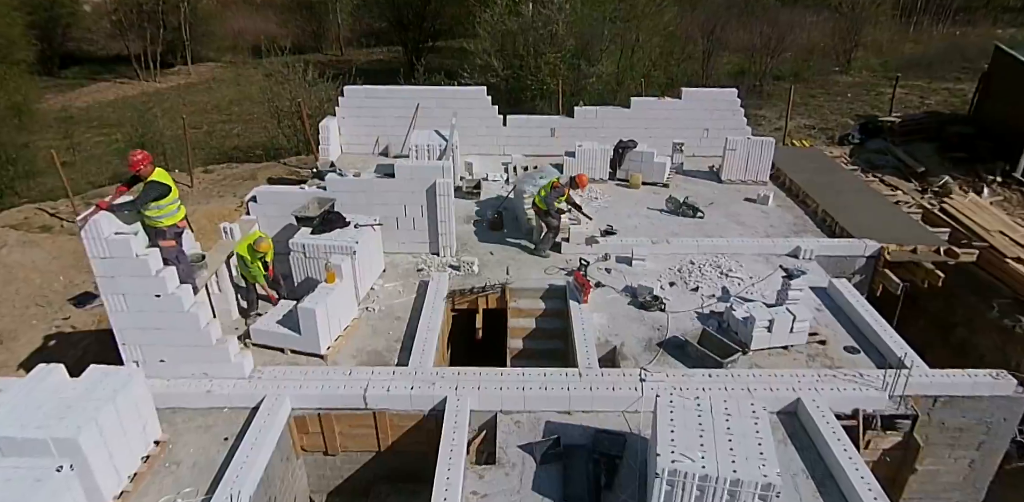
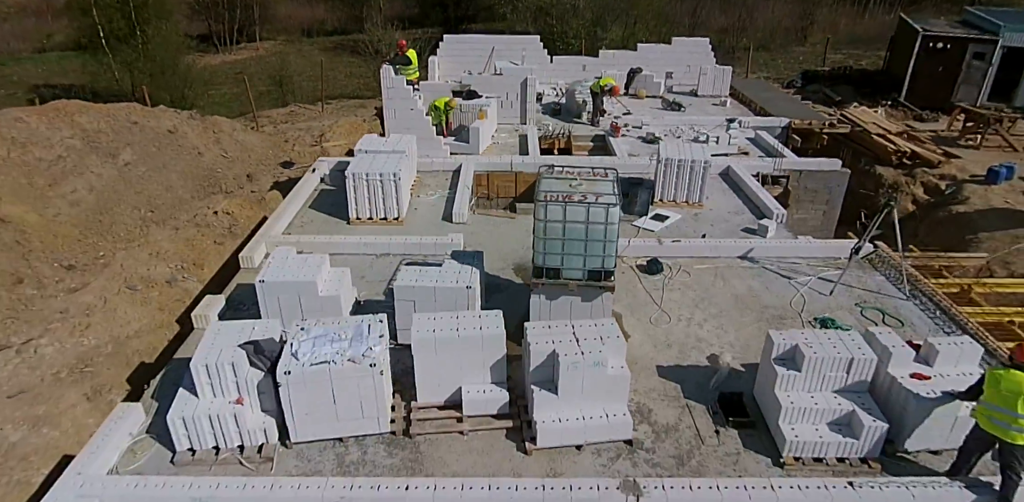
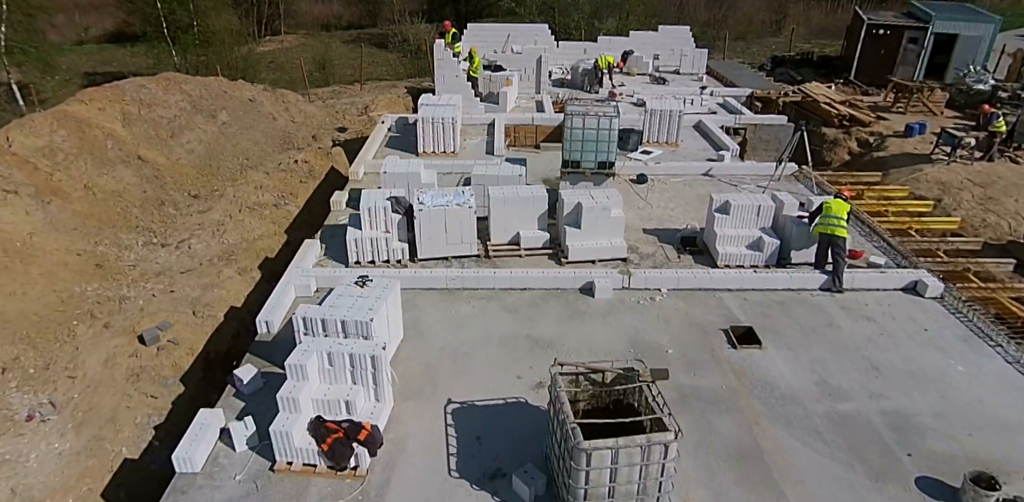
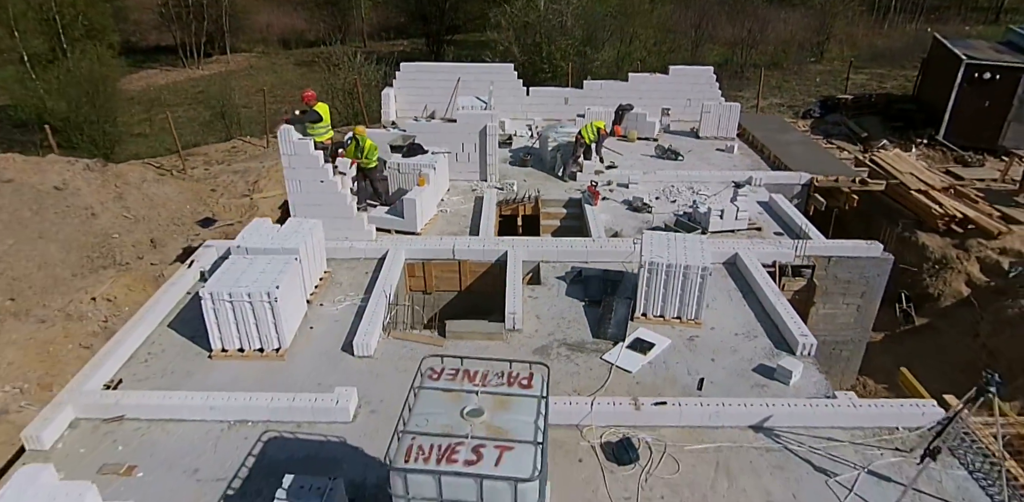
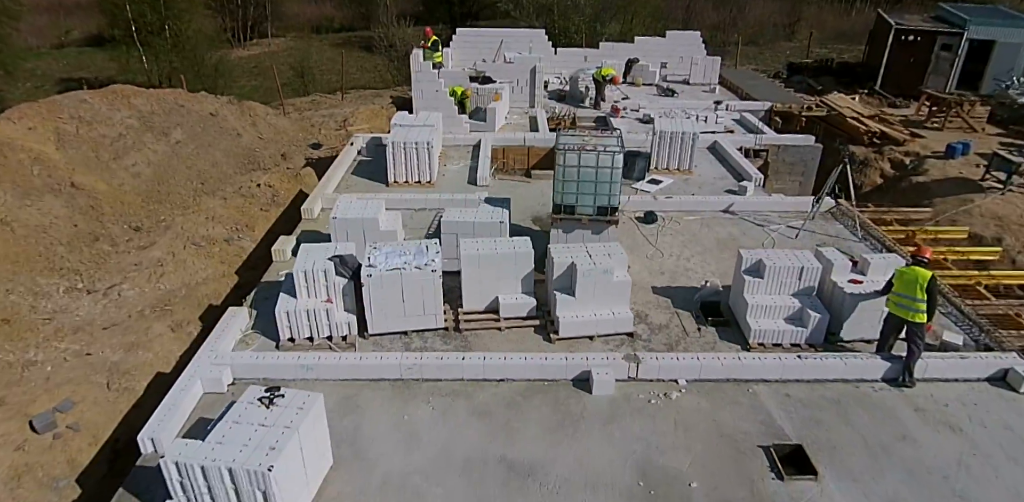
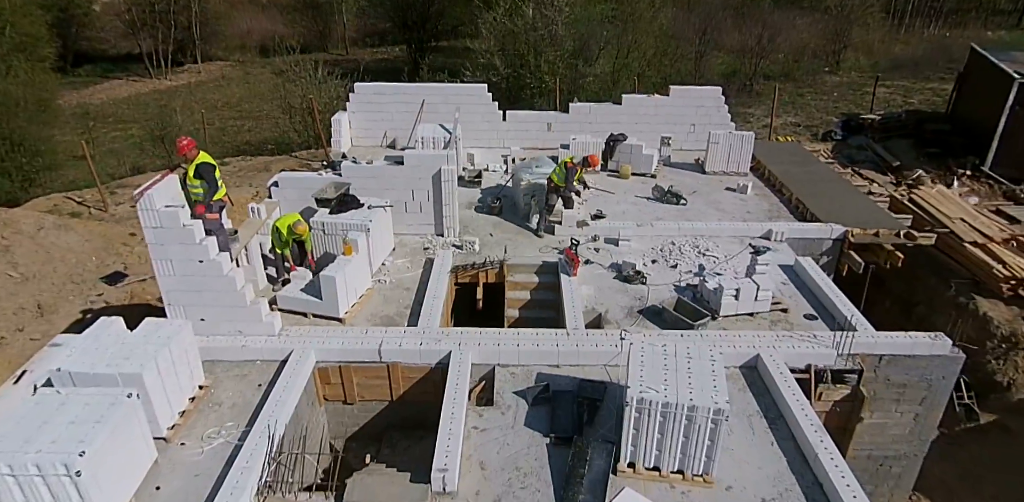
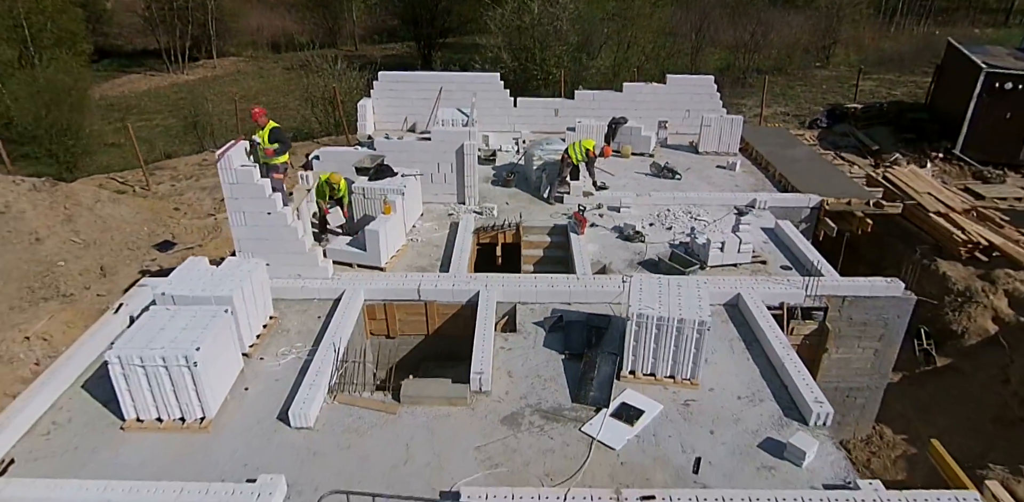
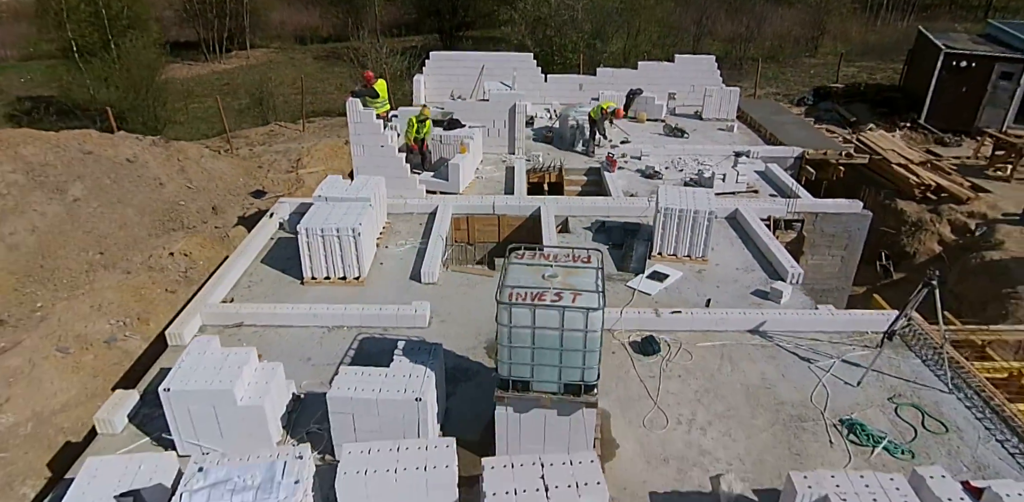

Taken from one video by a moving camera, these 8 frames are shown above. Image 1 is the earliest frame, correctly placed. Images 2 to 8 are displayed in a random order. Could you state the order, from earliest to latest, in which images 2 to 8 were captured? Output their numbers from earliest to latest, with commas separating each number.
6, 7, 4, 8, 2, 5, 3
